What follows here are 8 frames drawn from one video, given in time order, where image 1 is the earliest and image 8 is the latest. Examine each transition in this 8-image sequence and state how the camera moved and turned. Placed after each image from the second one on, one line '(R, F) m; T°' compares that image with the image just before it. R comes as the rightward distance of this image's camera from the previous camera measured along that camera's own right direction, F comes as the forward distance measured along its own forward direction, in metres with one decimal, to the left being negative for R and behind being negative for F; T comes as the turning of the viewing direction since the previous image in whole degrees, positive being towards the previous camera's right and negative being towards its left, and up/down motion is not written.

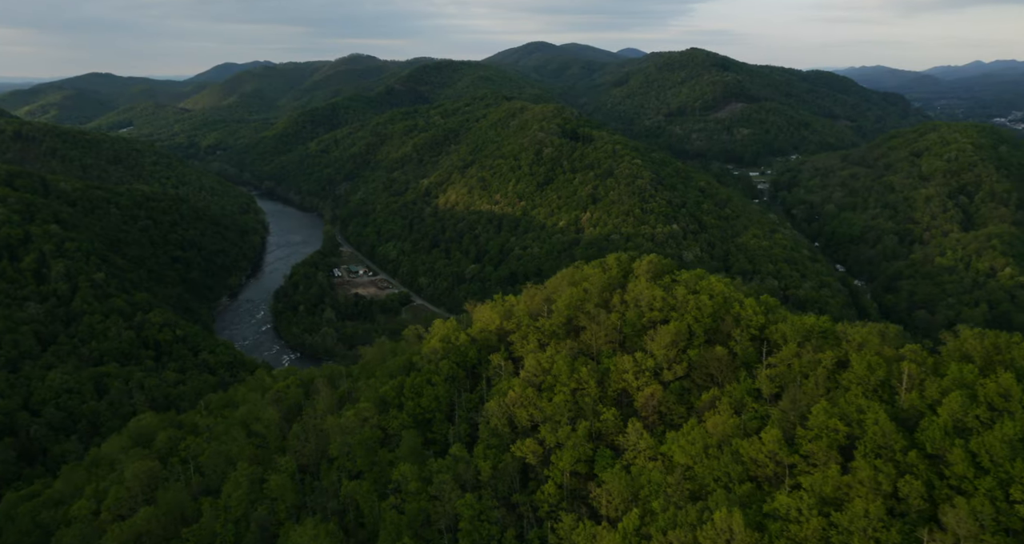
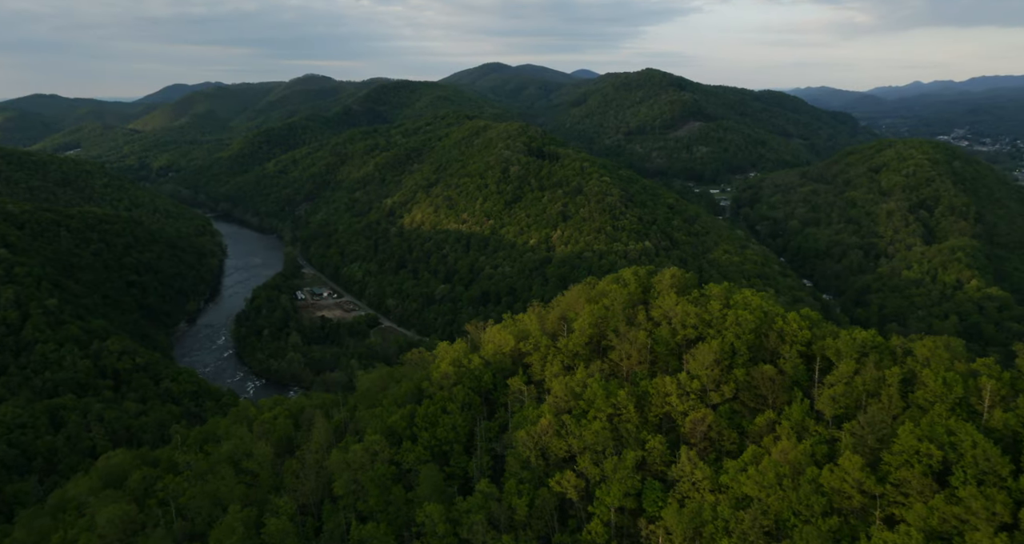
(-1.0, +0.9) m; +3°
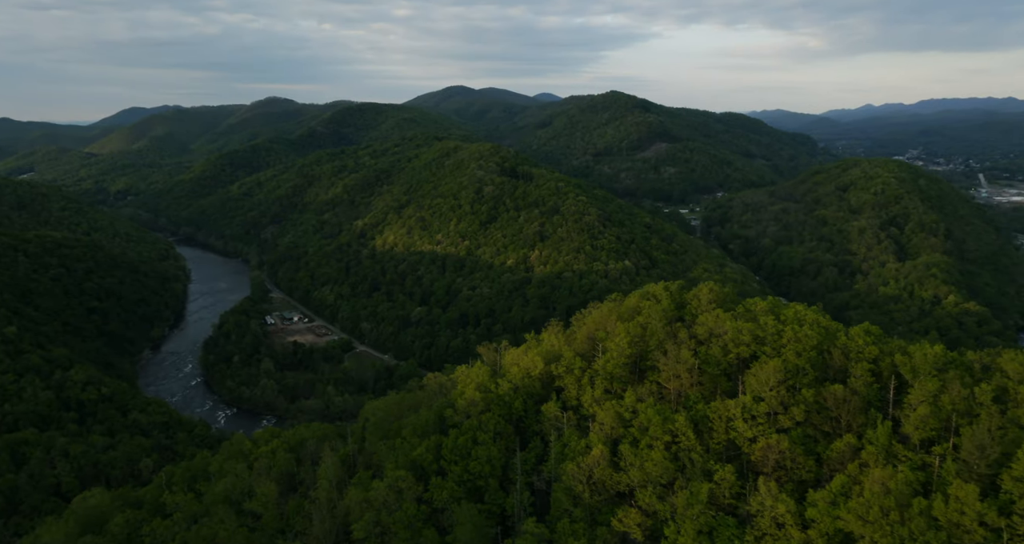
(-1.1, +0.9) m; +3°
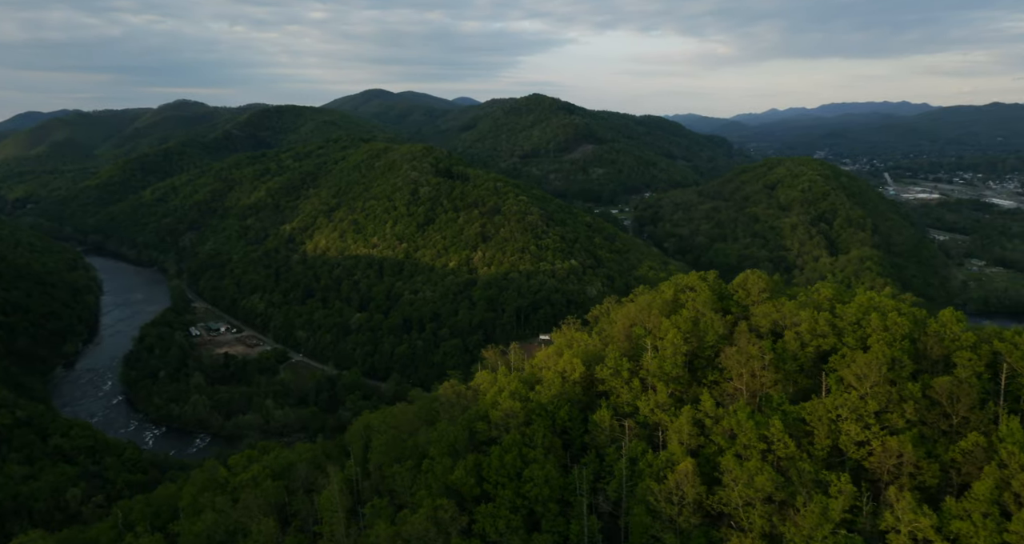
(-1.7, +1.5) m; +6°
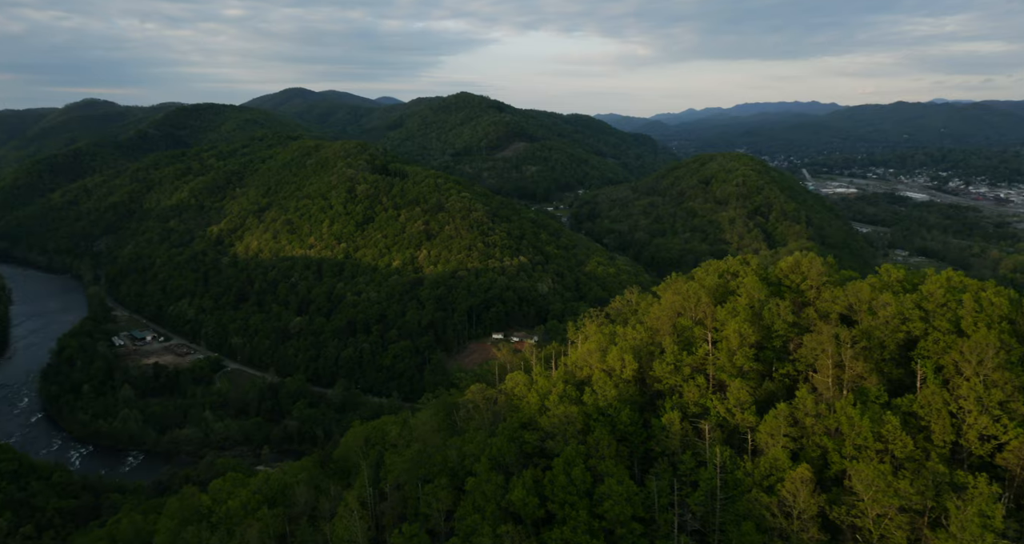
(-1.6, +1.3) m; +6°
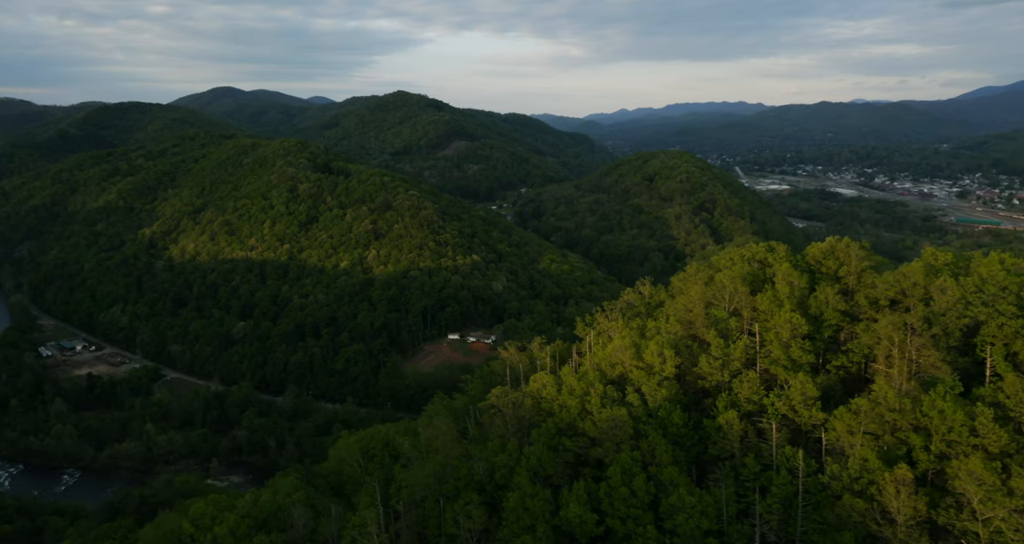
(-1.2, +0.6) m; +5°
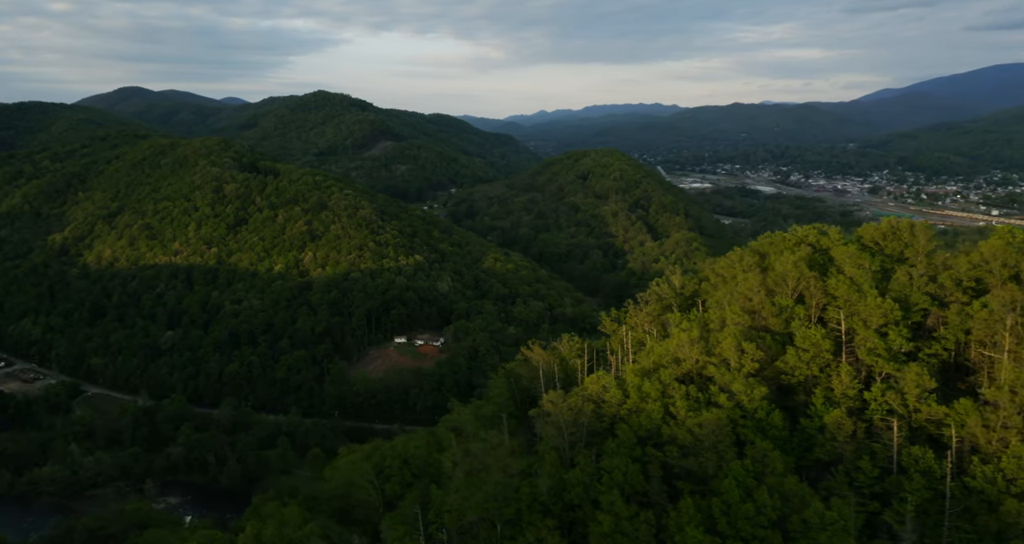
(-1.6, +0.6) m; +6°
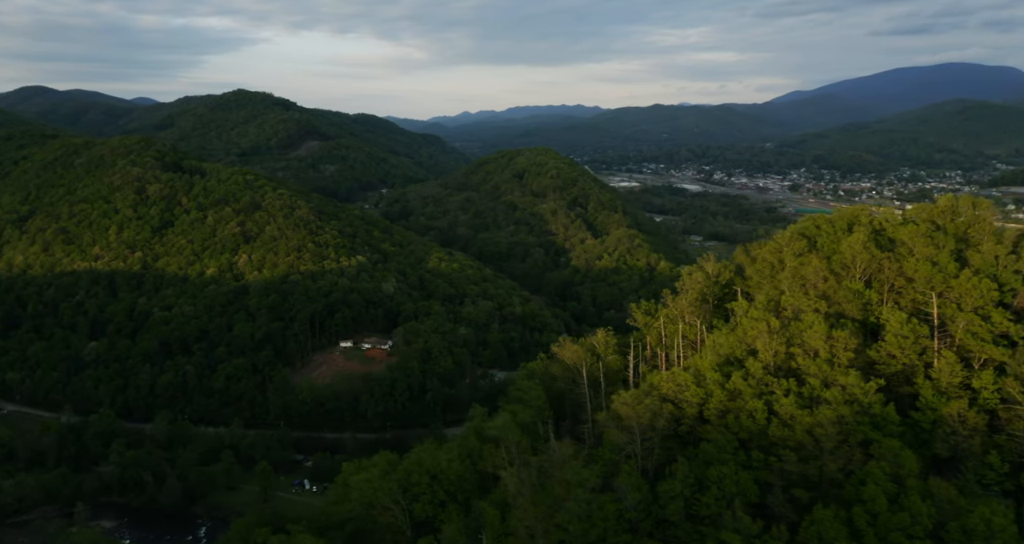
(-1.4, 0.0) m; +6°
